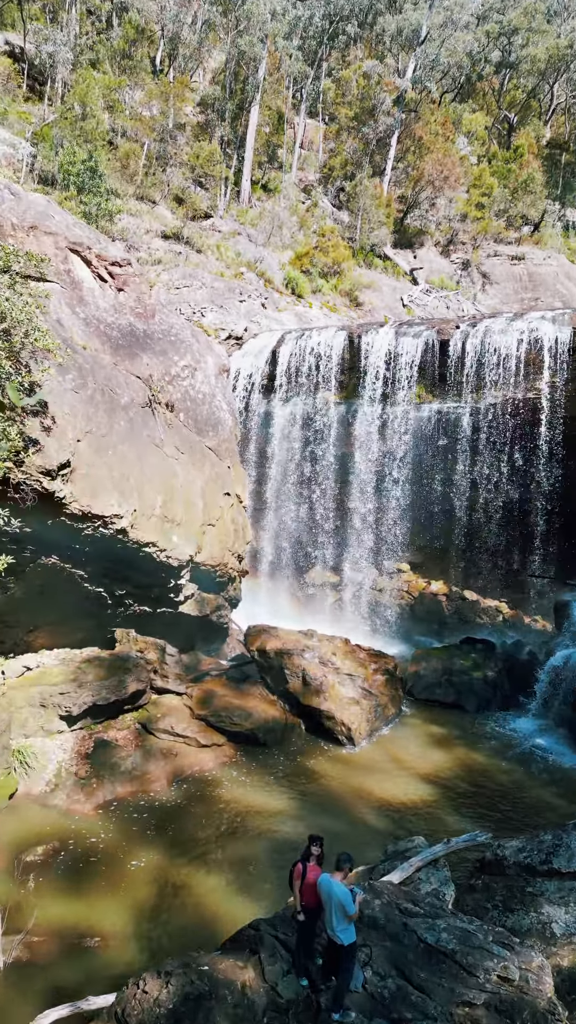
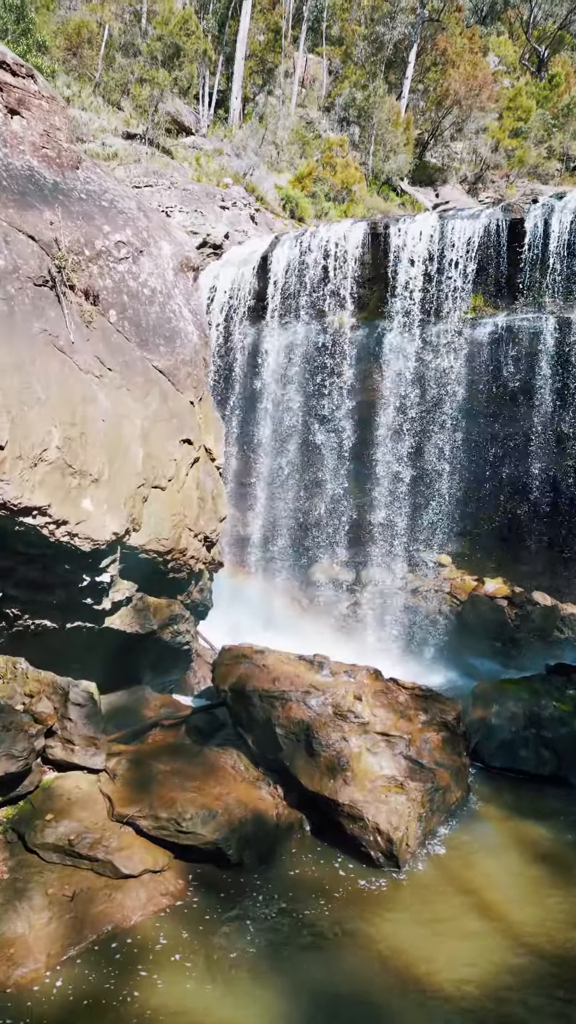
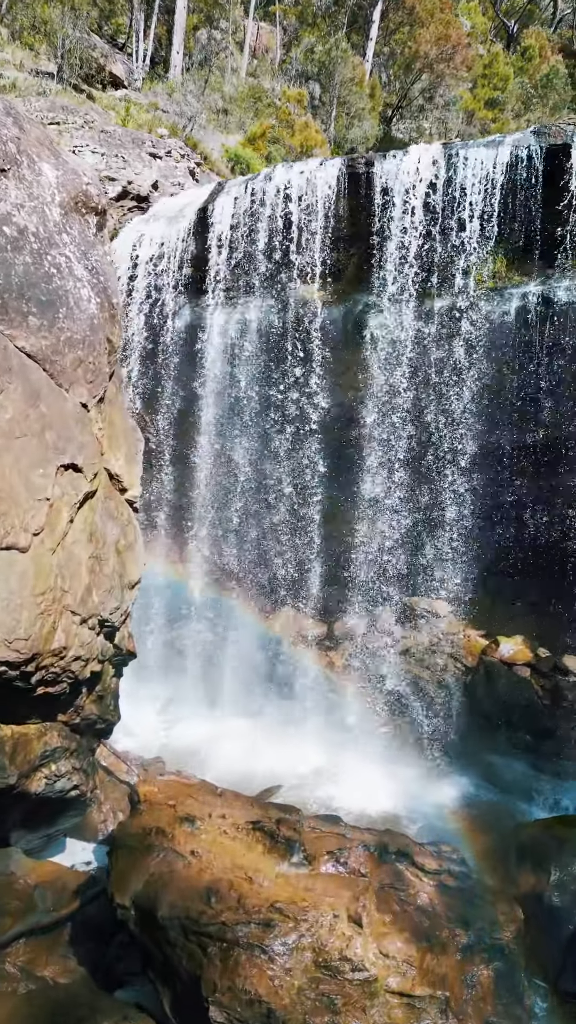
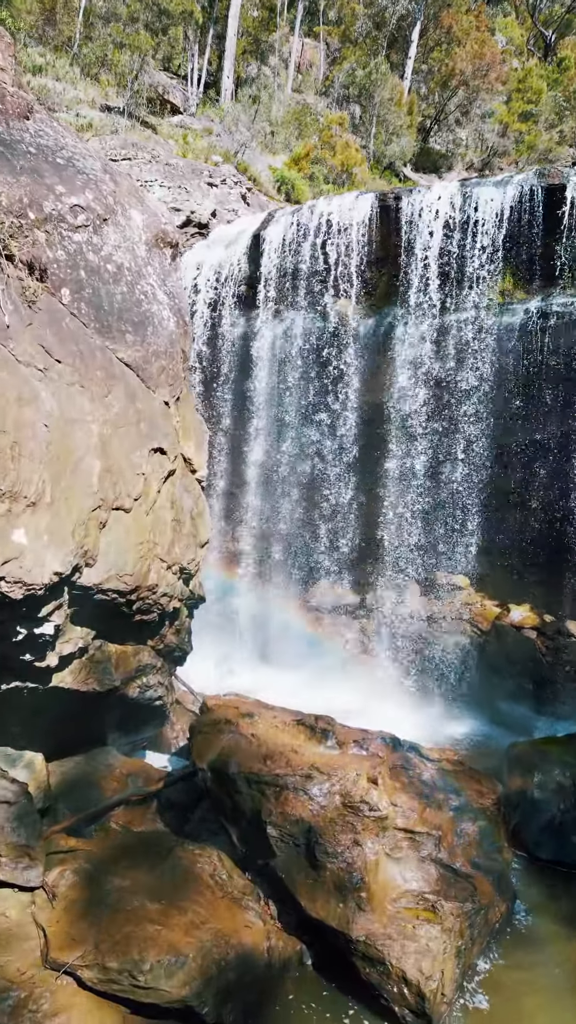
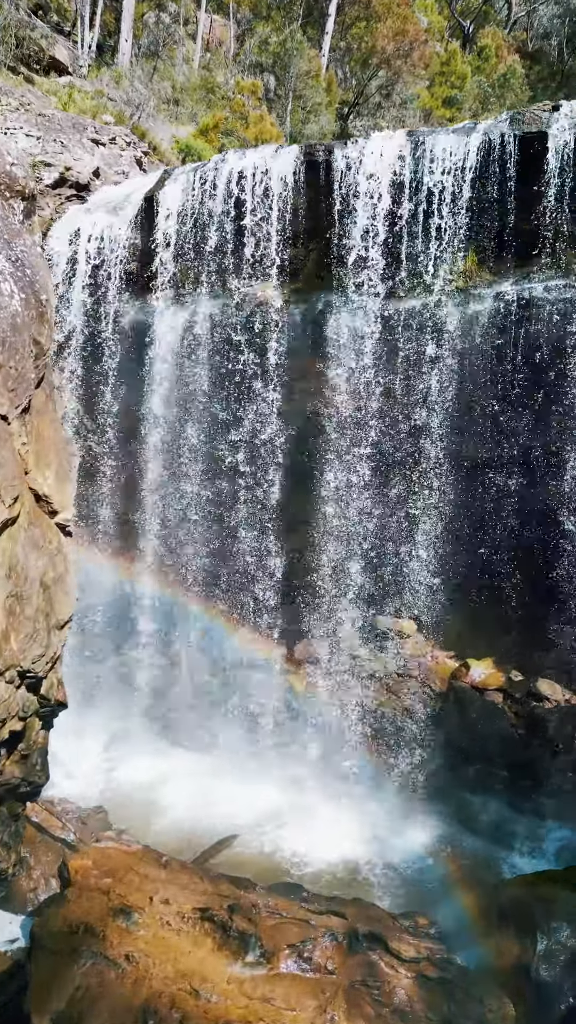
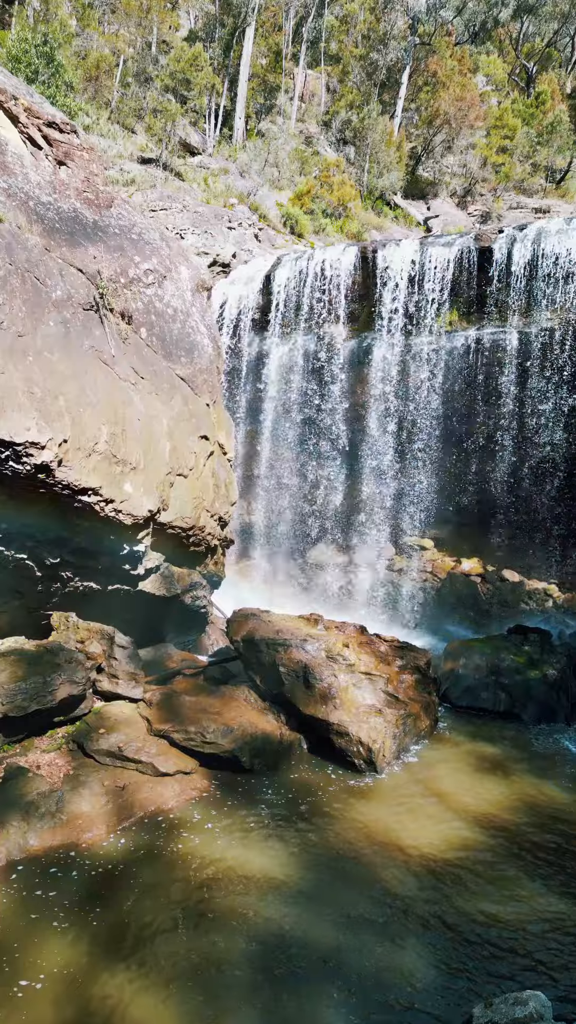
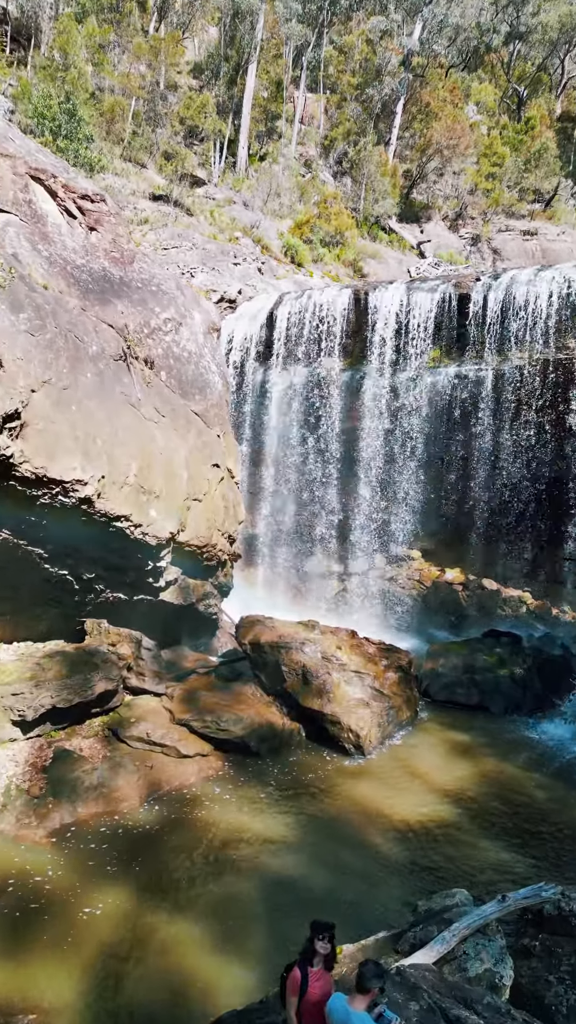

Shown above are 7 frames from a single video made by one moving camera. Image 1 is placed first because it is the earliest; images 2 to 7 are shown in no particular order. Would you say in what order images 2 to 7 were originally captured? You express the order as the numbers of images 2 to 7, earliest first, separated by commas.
7, 6, 2, 4, 3, 5
